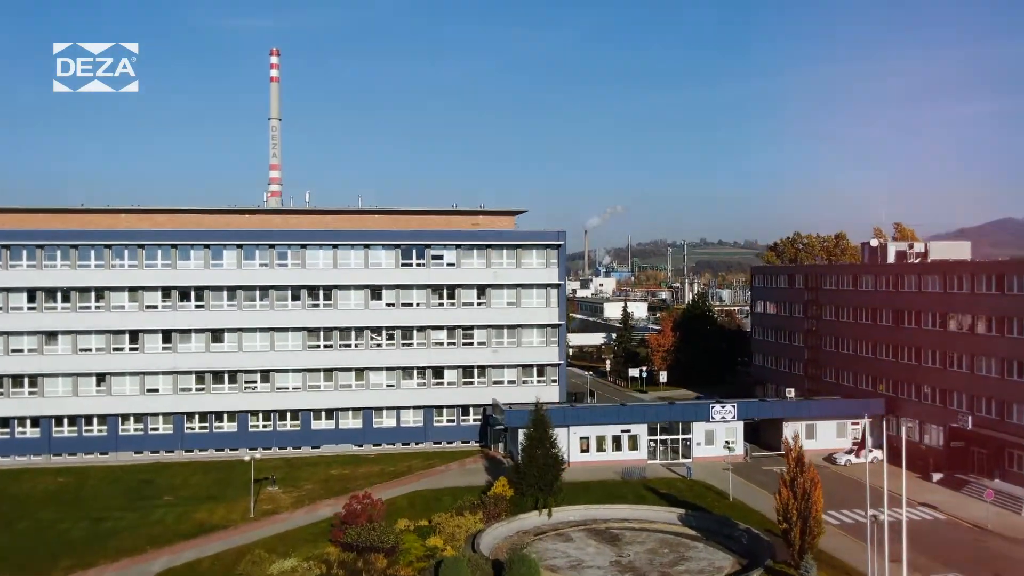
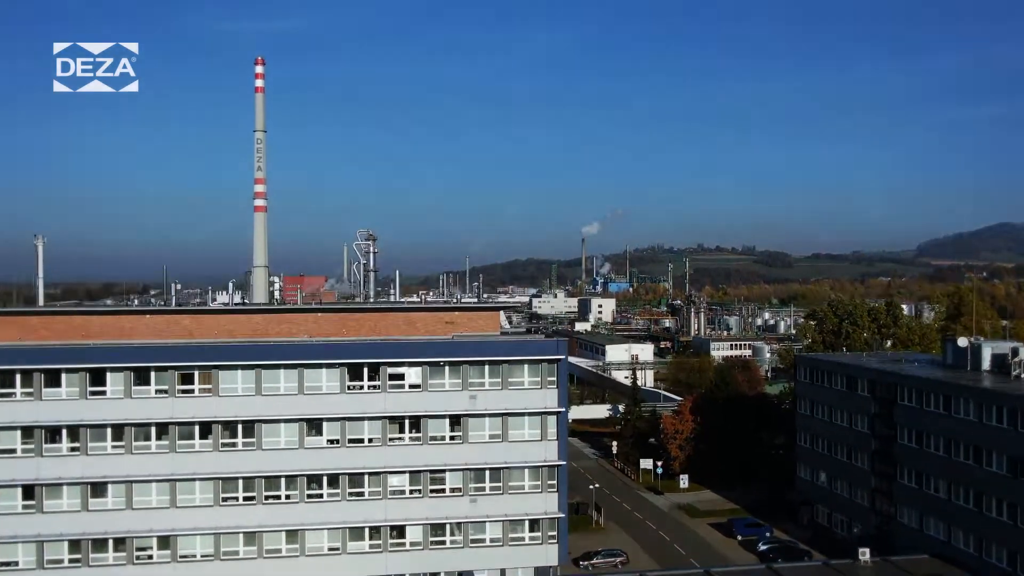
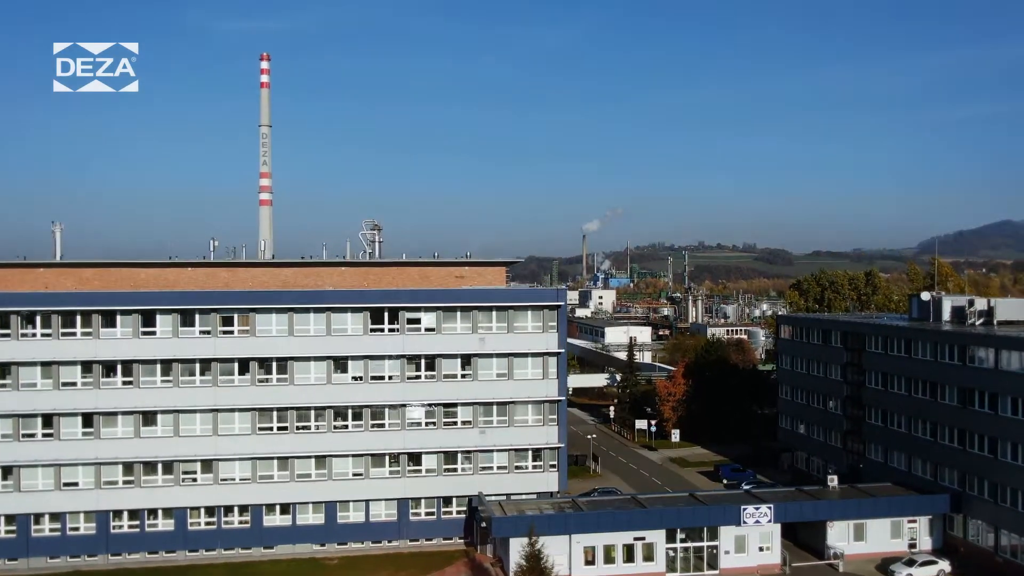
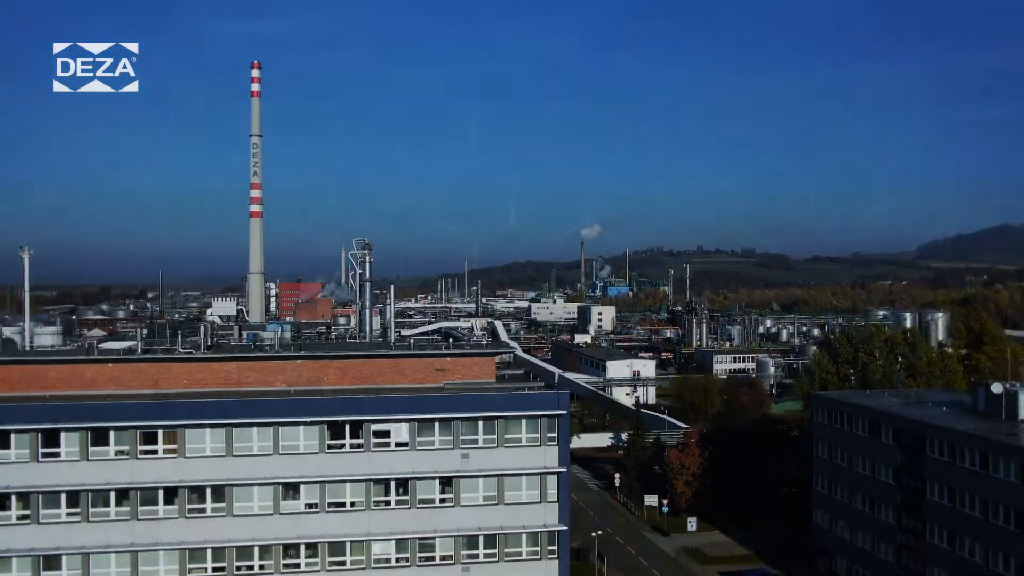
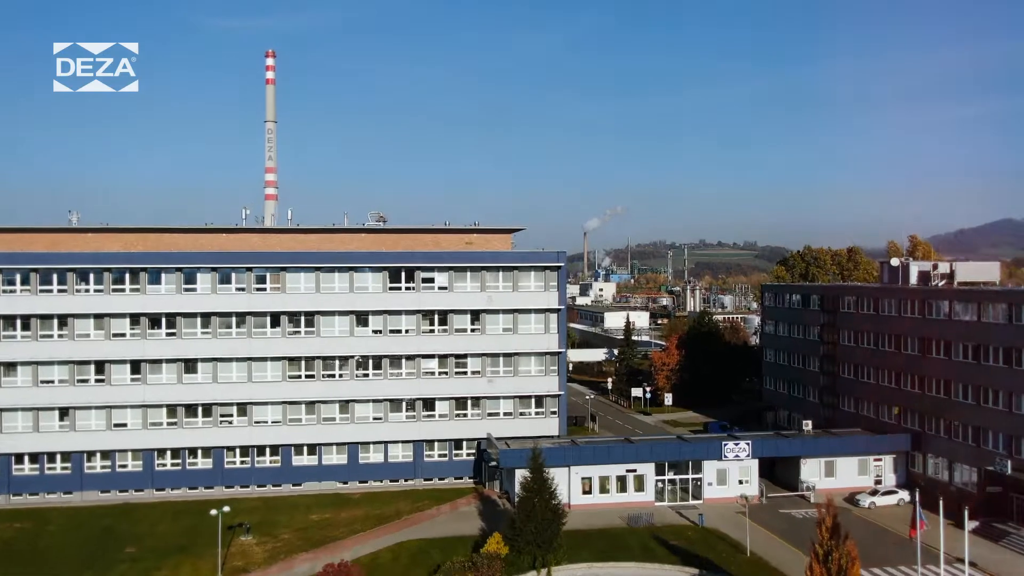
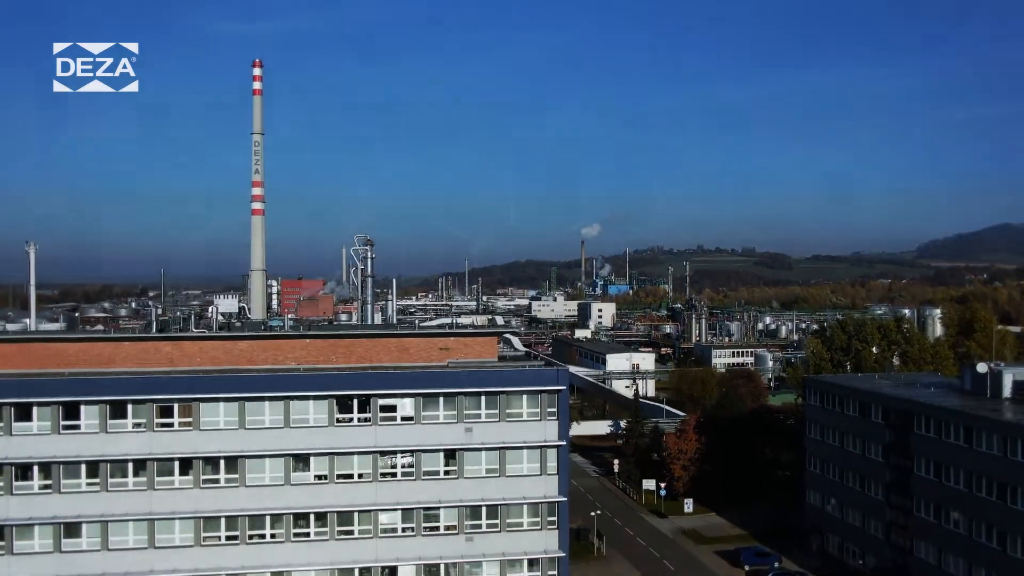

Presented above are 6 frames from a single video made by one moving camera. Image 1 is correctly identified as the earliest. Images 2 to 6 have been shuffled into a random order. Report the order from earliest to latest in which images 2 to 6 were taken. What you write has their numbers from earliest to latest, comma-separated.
5, 3, 2, 6, 4
